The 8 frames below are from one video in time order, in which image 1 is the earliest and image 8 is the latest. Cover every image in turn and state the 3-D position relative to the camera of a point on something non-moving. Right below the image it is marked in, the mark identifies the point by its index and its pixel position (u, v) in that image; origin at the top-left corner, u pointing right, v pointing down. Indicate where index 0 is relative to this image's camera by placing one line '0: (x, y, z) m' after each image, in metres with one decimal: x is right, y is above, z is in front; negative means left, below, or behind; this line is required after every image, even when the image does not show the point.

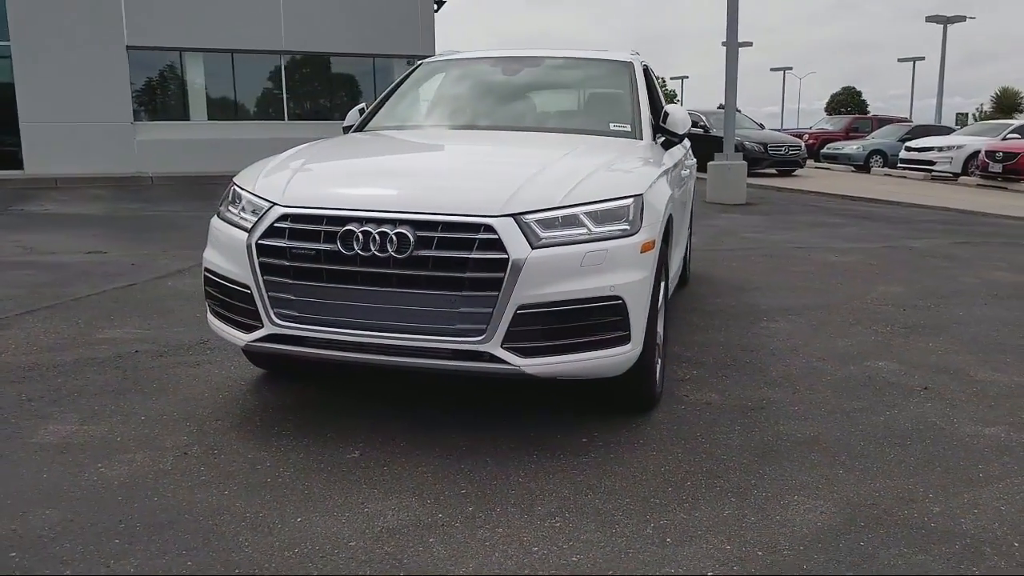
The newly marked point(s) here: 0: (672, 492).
0: (+0.7, -0.8, +3.1) m
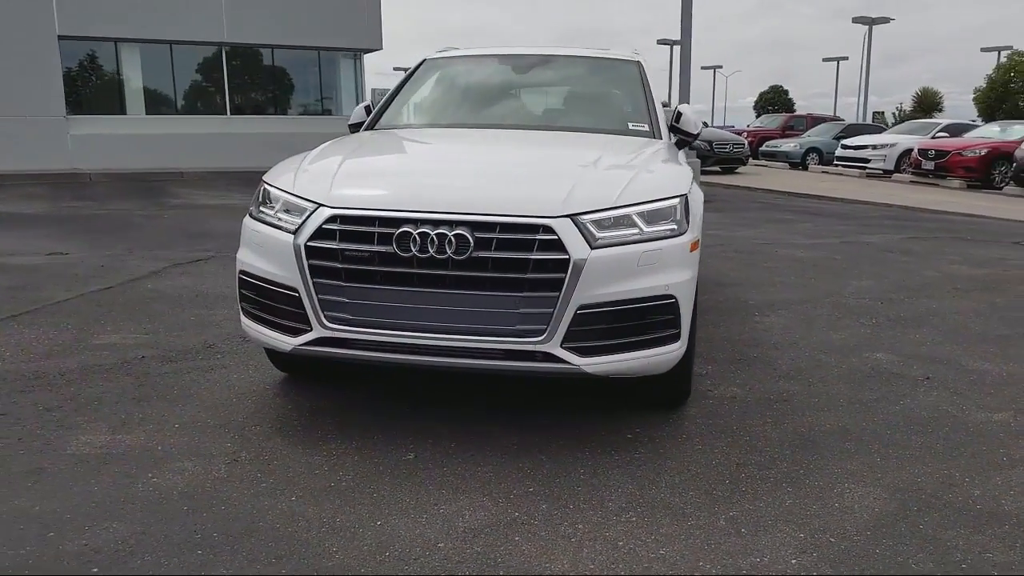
0: (+0.9, -0.8, +3.2) m
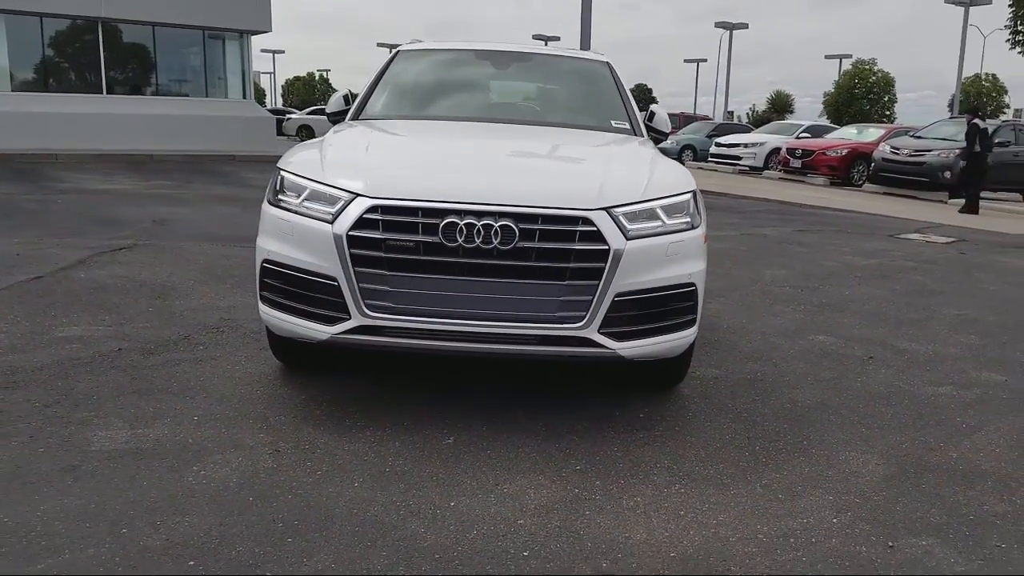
0: (+1.1, -0.8, +3.5) m
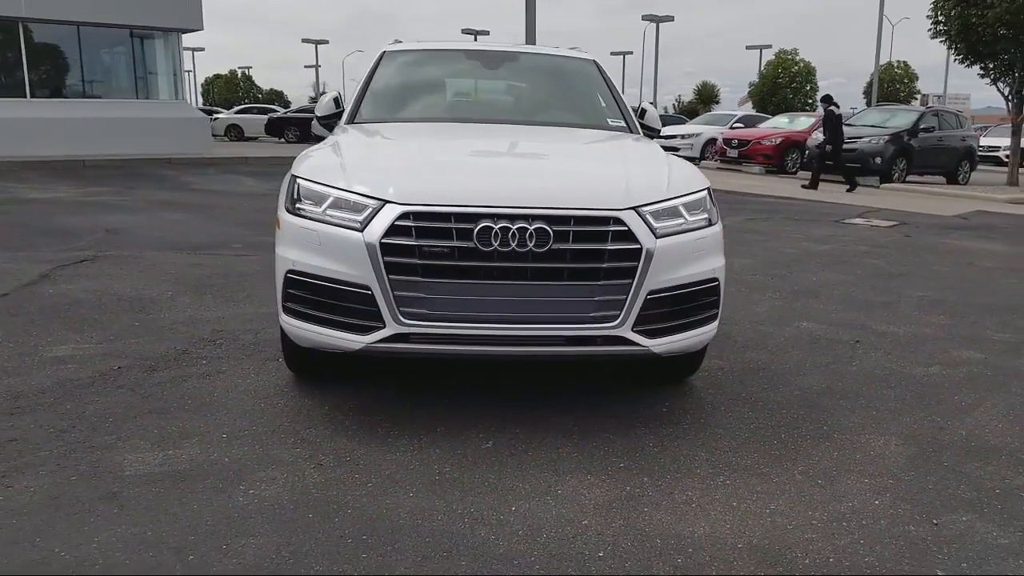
0: (+1.3, -0.7, +3.6) m
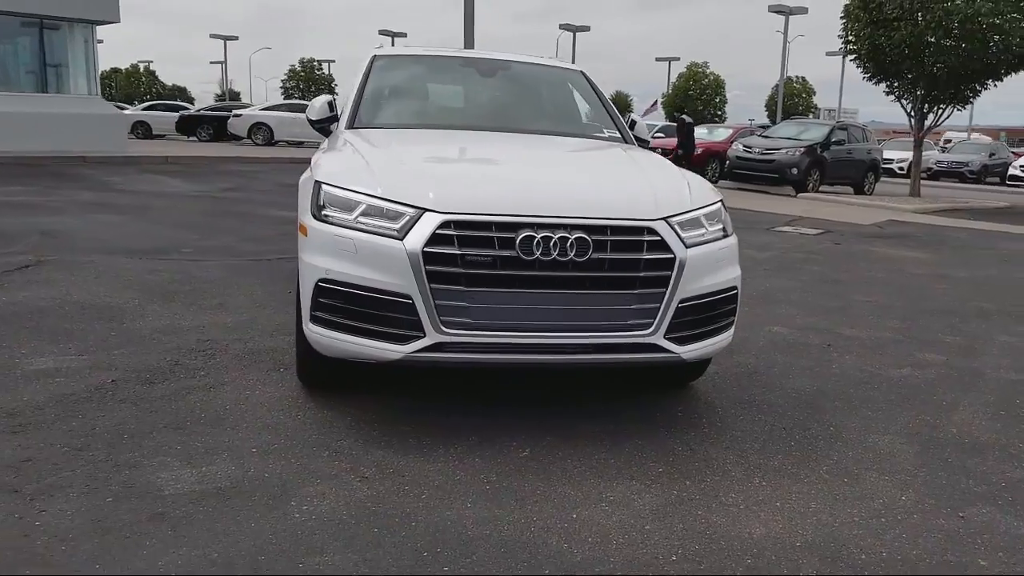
0: (+1.4, -0.8, +3.8) m
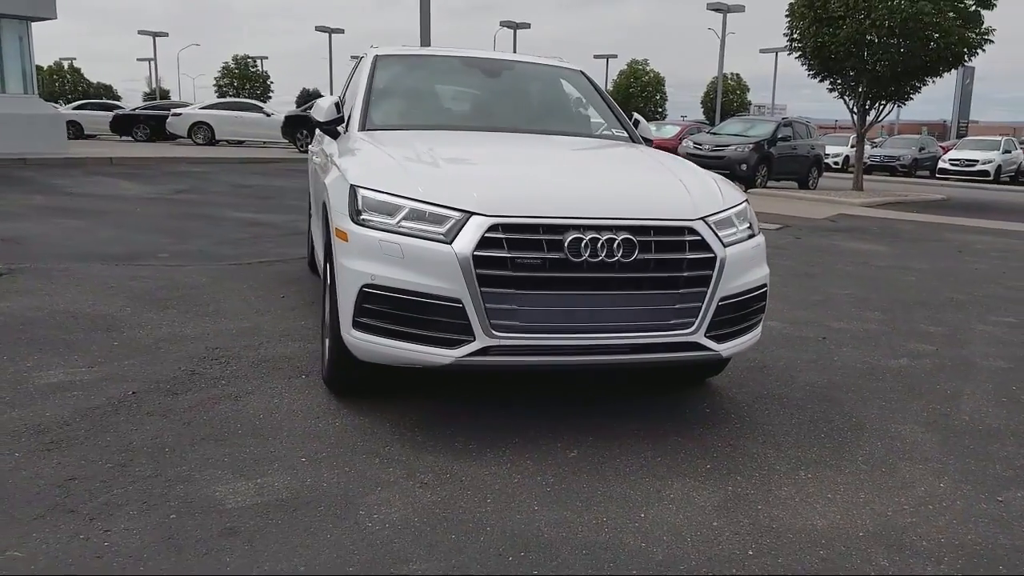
0: (+1.6, -0.8, +3.9) m
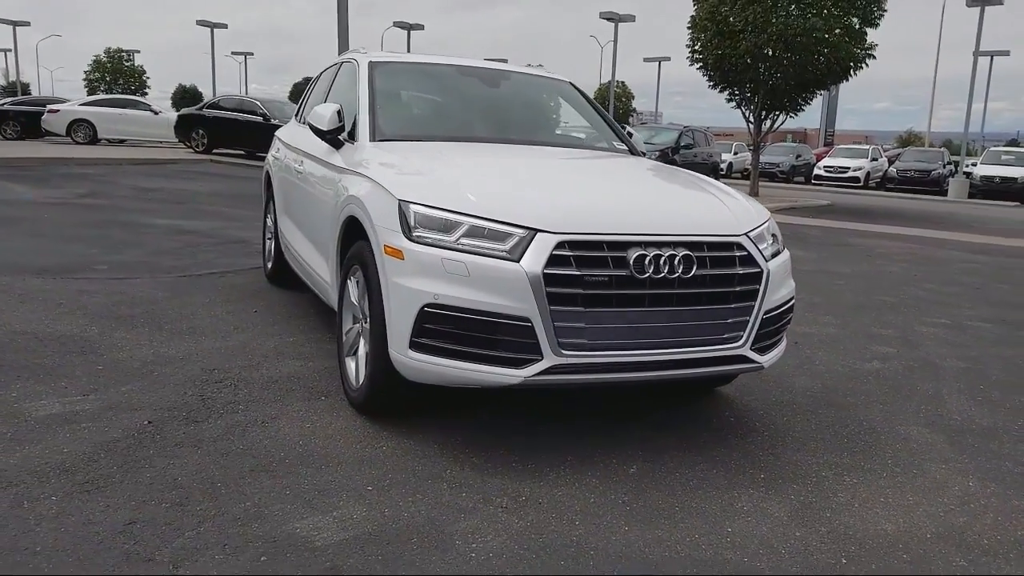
0: (+1.8, -0.8, +4.1) m
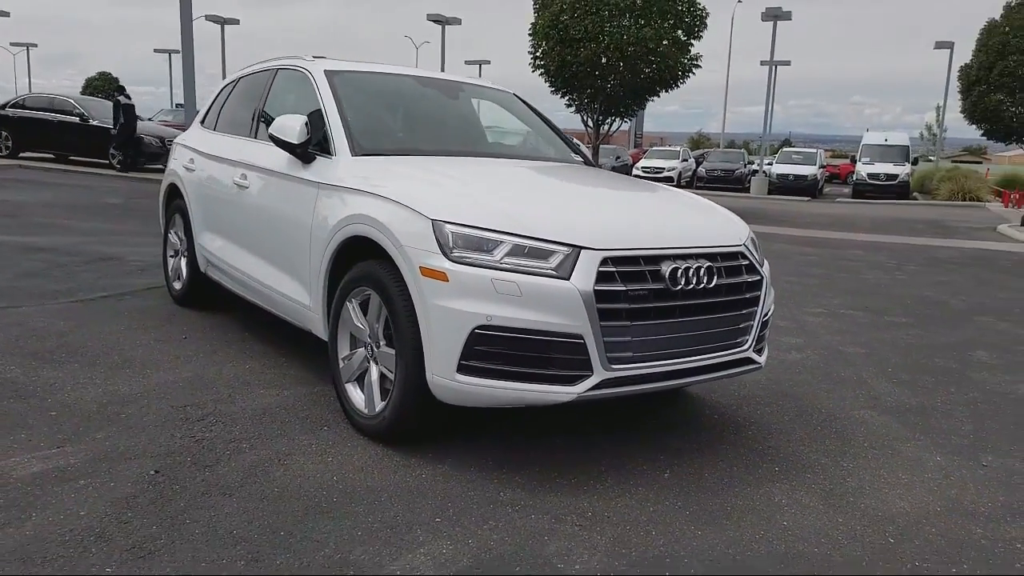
0: (+1.8, -0.8, +4.5) m
